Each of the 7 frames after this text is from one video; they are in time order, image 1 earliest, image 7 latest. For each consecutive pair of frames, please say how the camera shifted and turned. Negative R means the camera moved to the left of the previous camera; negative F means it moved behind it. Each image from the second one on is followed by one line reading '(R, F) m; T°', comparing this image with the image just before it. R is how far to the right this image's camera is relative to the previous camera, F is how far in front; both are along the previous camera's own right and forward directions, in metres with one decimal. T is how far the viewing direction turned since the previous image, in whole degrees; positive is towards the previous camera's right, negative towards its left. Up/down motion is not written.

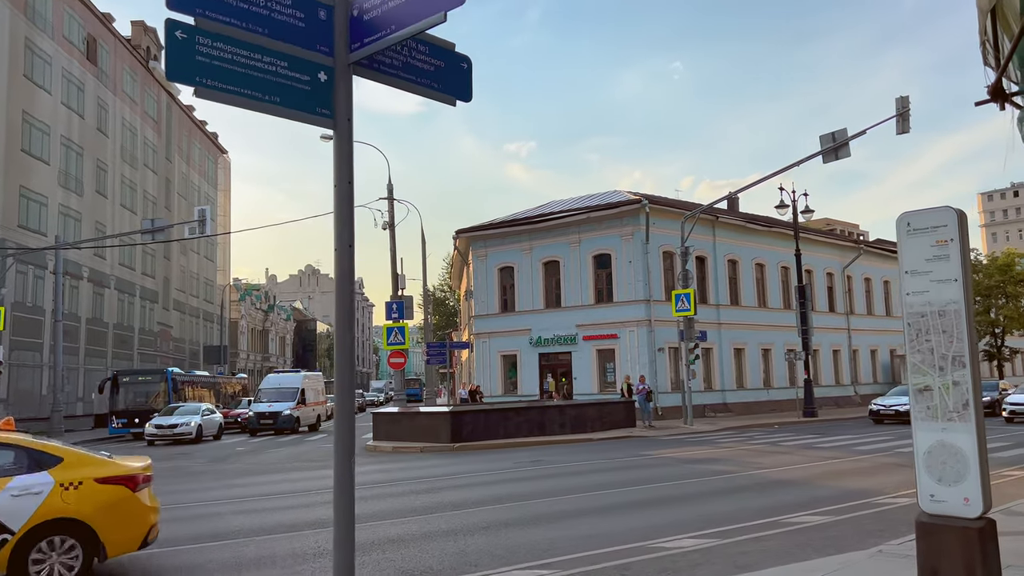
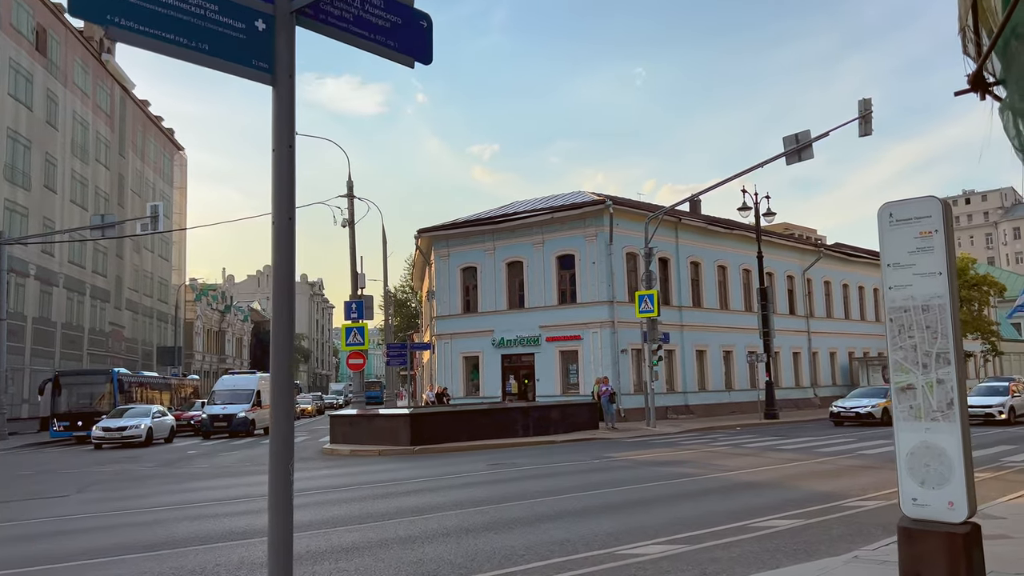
(0.0, +0.4) m; +3°
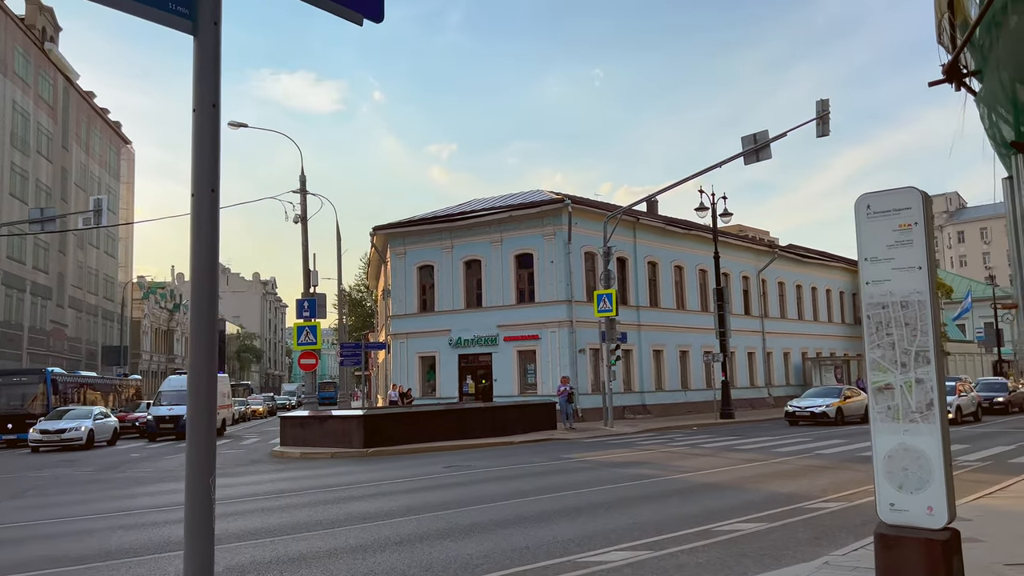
(0.0, +0.4) m; +3°
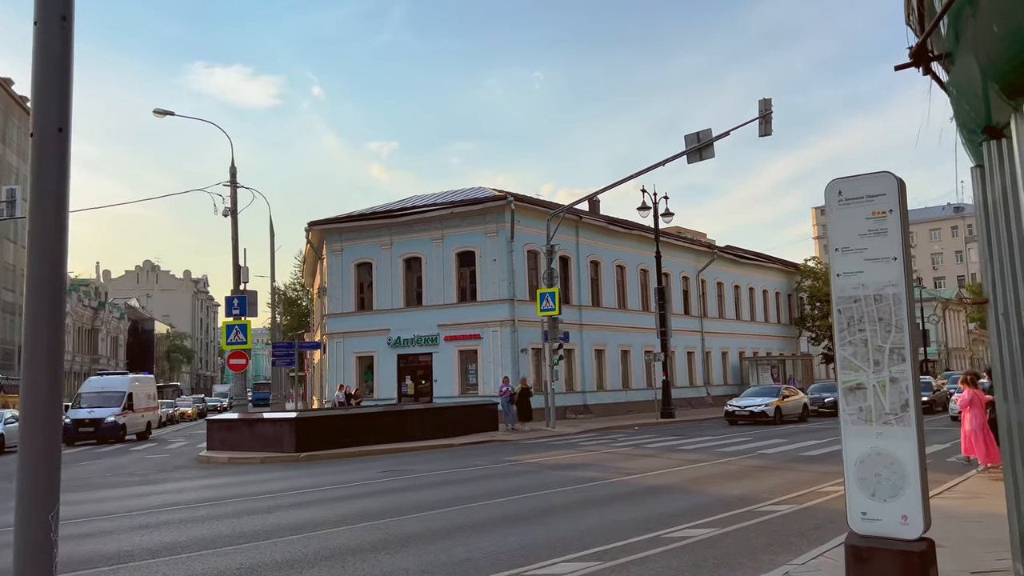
(0.0, +0.6) m; +4°
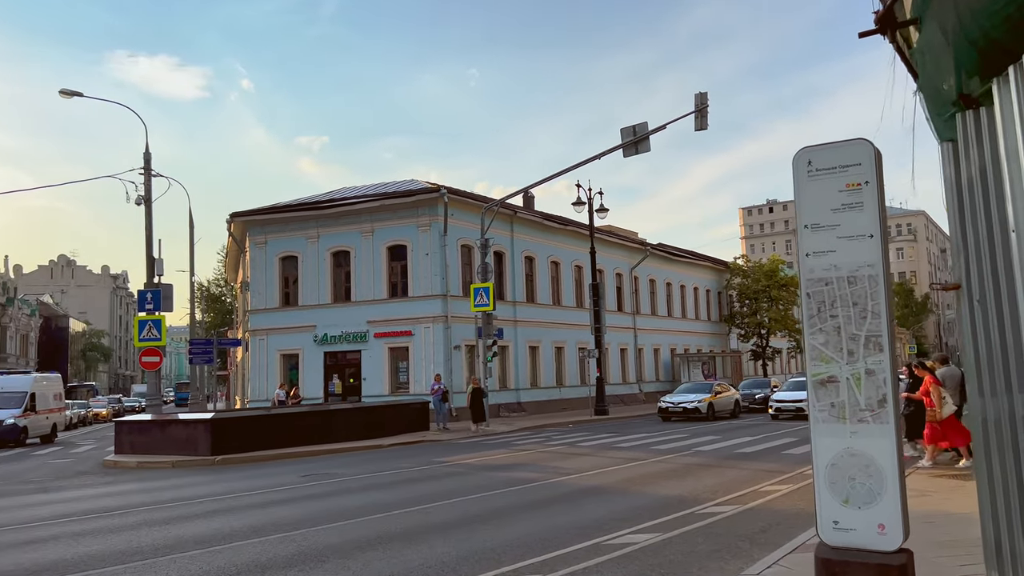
(0.0, +0.7) m; +5°
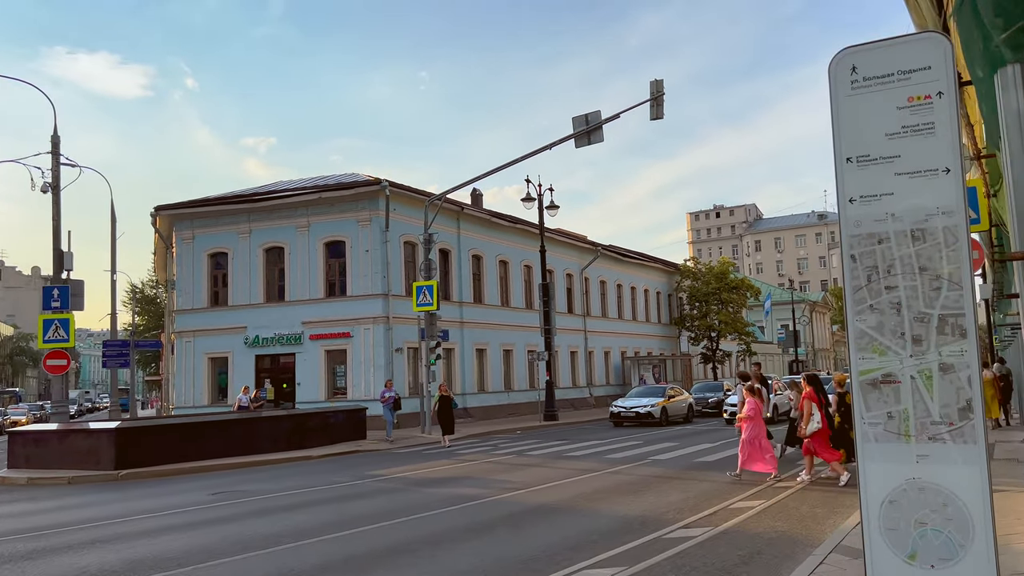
(+0.1, +1.5) m; +4°
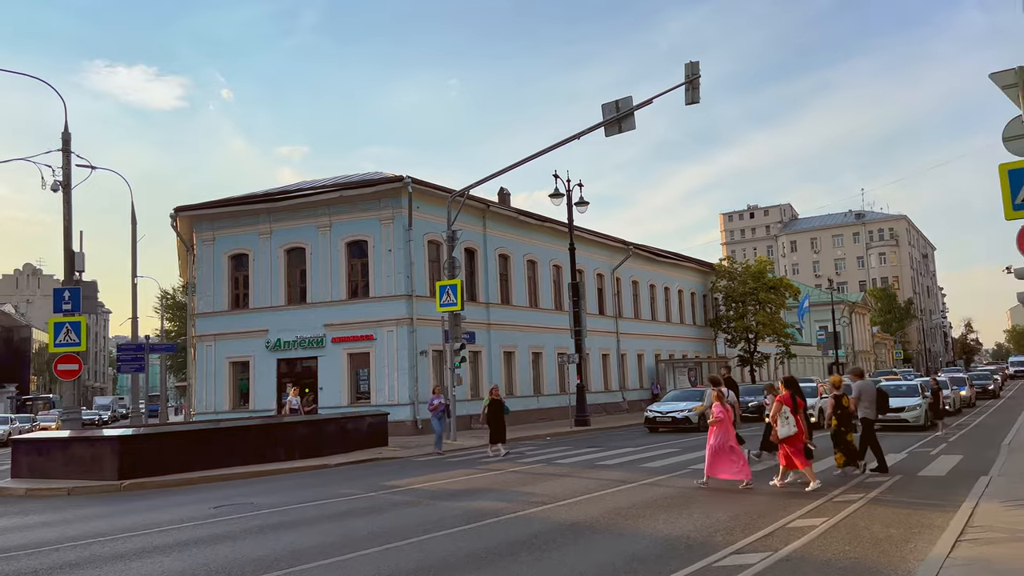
(+0.1, +1.2) m; -2°
